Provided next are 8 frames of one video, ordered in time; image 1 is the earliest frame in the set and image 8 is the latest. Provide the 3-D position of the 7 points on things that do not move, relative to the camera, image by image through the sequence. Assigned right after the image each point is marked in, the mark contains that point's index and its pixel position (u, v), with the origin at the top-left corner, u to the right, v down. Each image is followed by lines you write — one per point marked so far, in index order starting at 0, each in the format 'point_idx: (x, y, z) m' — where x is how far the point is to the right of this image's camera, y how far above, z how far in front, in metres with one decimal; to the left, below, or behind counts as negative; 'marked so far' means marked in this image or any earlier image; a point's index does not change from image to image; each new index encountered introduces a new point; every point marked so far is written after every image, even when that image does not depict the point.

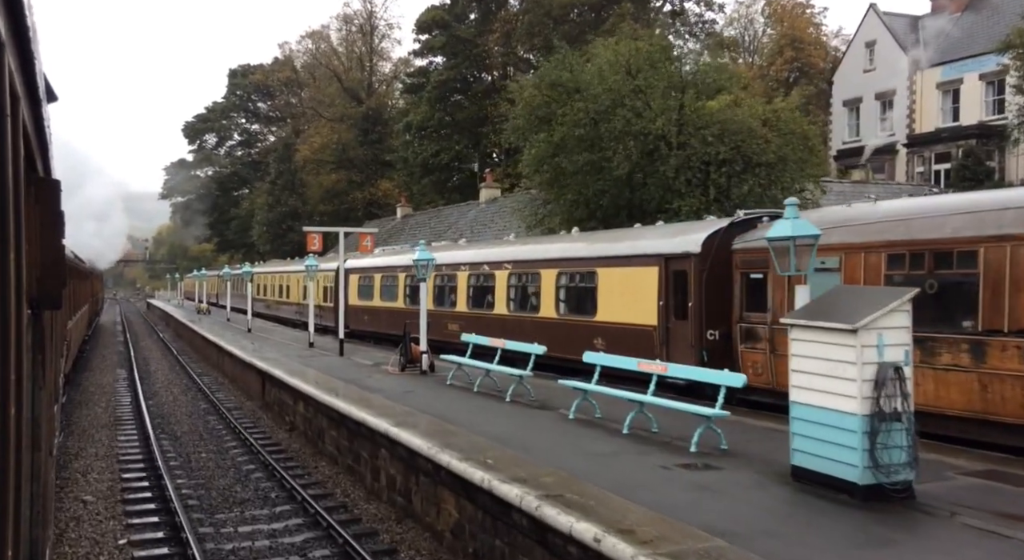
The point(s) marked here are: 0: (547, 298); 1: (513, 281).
0: (+0.6, -0.3, +14.8) m
1: (0.0, 0.0, +16.1) m
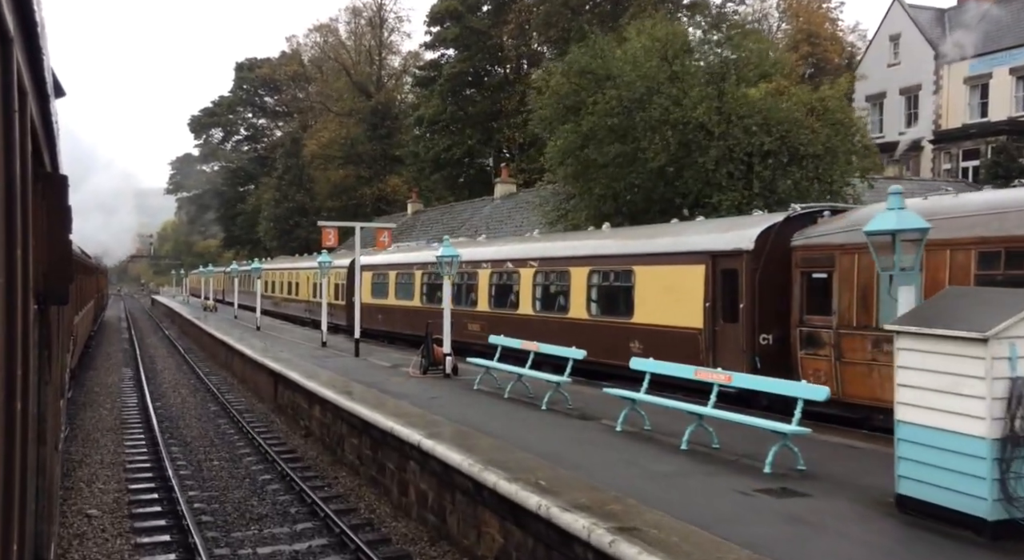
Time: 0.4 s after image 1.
0: (+1.0, -0.3, +14.0) m
1: (+0.4, 0.0, +15.3) m
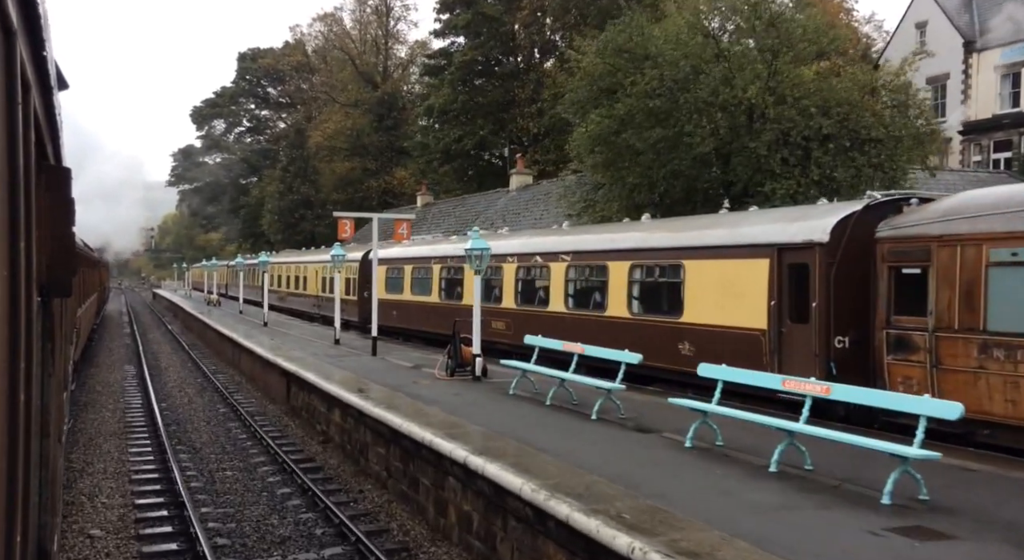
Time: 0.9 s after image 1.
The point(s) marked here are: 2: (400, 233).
0: (+1.5, -0.2, +13.0) m
1: (+0.9, +0.1, +14.3) m
2: (-2.1, +0.9, +17.6) m
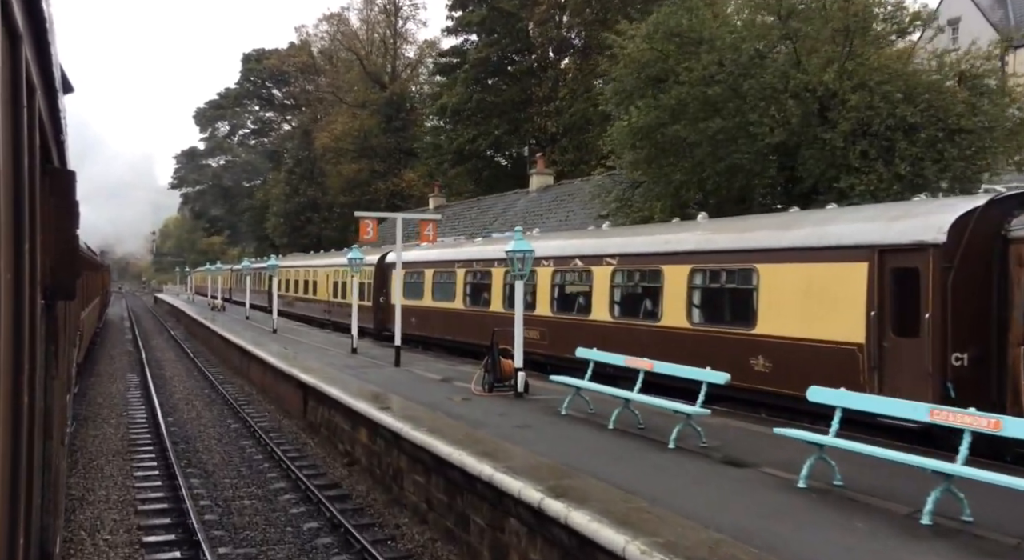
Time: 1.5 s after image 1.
0: (+2.1, -0.3, +11.7) m
1: (+1.5, 0.0, +13.1) m
2: (-1.5, +0.8, +16.4) m
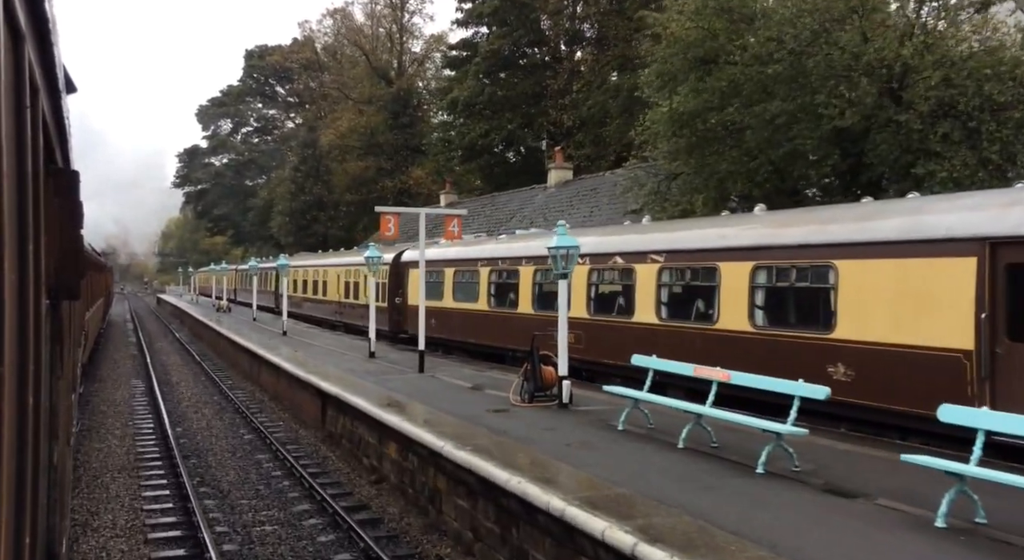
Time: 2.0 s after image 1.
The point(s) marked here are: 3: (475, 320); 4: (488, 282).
0: (+2.6, -0.3, +10.7) m
1: (+2.0, 0.0, +12.0) m
2: (-1.0, +0.8, +15.4) m
3: (-0.7, -0.8, +18.2) m
4: (-0.5, 0.0, +17.7) m
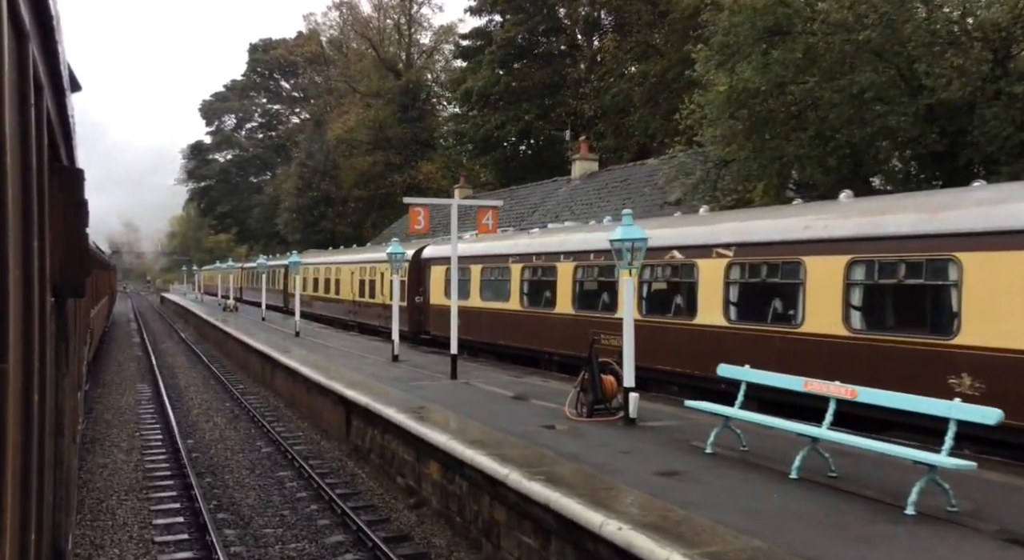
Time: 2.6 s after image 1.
0: (+3.2, -0.2, +9.4) m
1: (+2.6, 0.0, +10.8) m
2: (-0.4, +0.9, +14.1) m
3: (-0.1, -0.7, +16.9) m
4: (+0.2, 0.0, +16.4) m
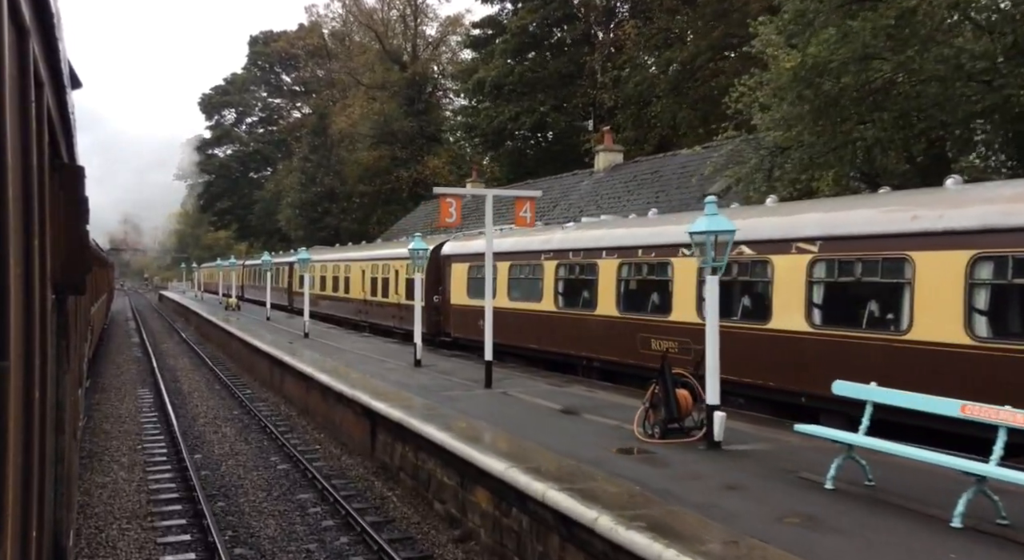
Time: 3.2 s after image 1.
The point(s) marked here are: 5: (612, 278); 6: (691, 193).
0: (+3.7, -0.2, +8.2) m
1: (+3.2, 0.0, +9.5) m
2: (+0.1, +0.9, +12.8) m
3: (+0.5, -0.7, +15.6) m
4: (+0.7, +0.1, +15.2) m
5: (+1.5, 0.0, +13.6) m
6: (+3.4, +1.7, +17.9) m
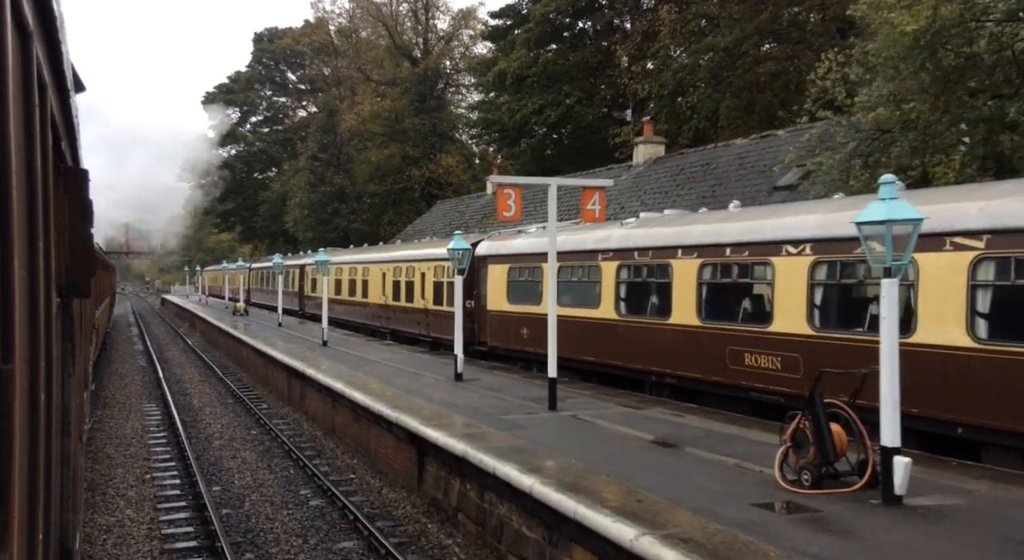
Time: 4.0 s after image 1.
0: (+4.5, -0.3, +6.4) m
1: (+4.0, 0.0, +7.7) m
2: (+0.9, +0.8, +11.1) m
3: (+1.3, -0.8, +13.9) m
4: (+1.5, 0.0, +13.4) m
5: (+2.3, 0.0, +11.8) m
6: (+4.2, +1.7, +16.1) m
